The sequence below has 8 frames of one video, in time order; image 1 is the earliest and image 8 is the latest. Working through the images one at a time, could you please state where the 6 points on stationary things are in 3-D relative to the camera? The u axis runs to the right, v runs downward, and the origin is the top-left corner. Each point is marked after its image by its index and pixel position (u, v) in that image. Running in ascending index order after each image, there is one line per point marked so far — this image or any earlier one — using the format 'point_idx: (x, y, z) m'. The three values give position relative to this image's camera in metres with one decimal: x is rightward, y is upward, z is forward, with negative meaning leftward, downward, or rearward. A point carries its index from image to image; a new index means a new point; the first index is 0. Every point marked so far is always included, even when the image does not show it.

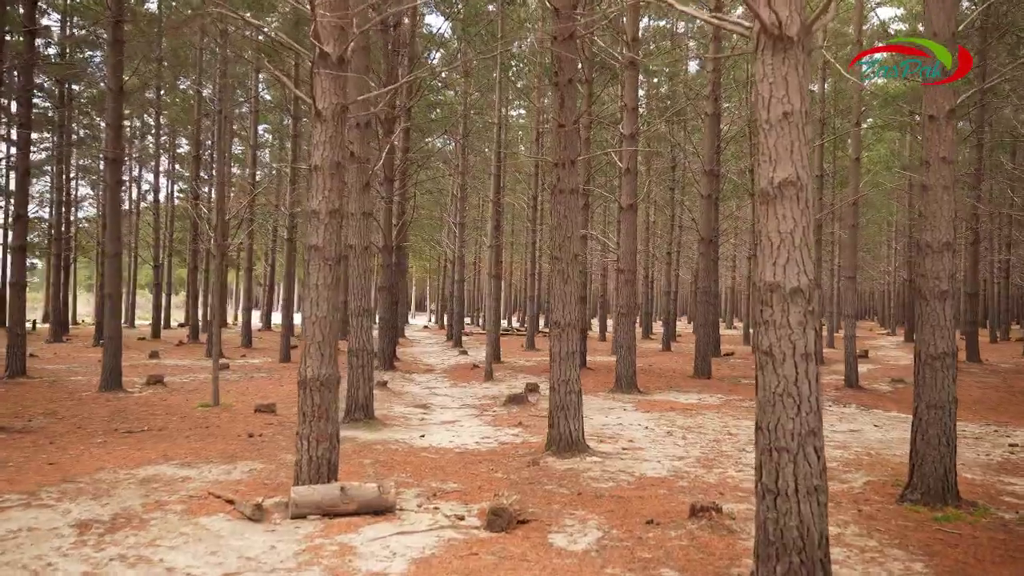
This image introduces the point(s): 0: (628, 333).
0: (+1.4, -0.5, +11.3) m
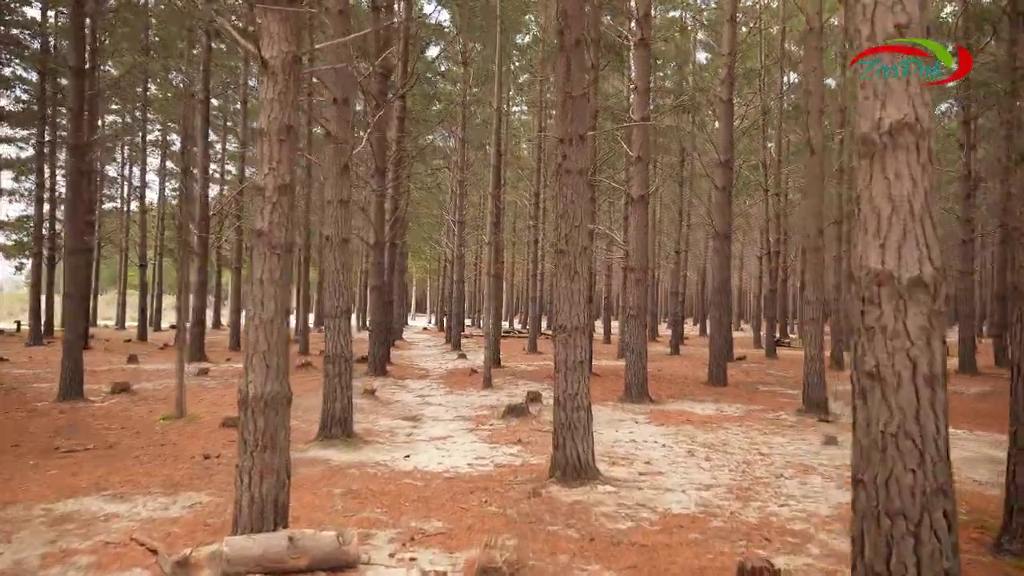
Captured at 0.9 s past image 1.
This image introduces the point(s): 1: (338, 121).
0: (+1.4, -0.5, +10.4) m
1: (-1.3, +1.2, +7.0) m
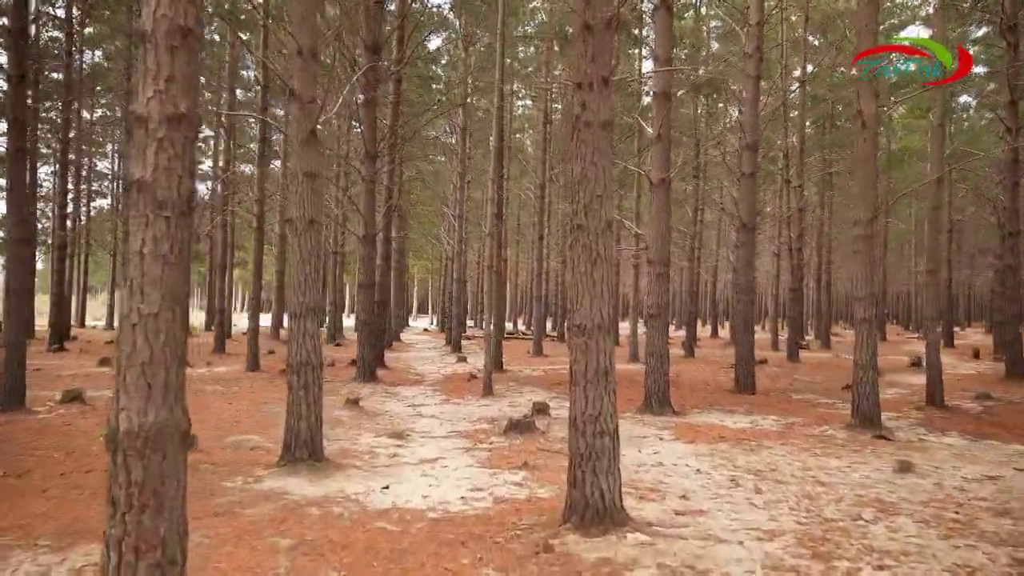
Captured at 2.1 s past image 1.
0: (+1.4, -0.5, +9.1) m
1: (-1.3, +1.3, +5.8) m
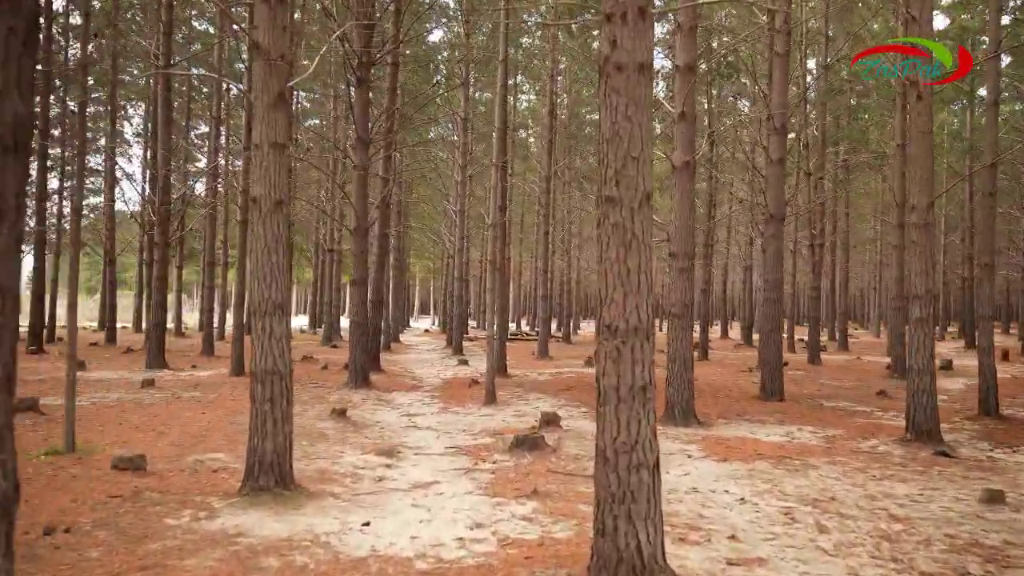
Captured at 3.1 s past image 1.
0: (+1.5, -0.5, +8.1) m
1: (-1.2, +1.3, +4.8) m
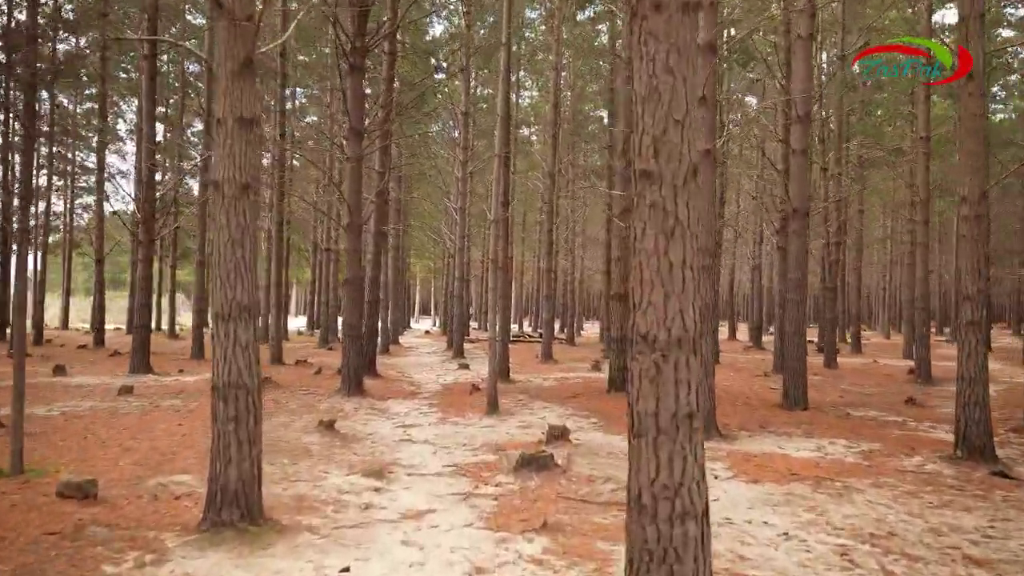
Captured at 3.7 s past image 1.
0: (+1.5, -0.5, +7.4) m
1: (-1.2, +1.3, +4.1) m
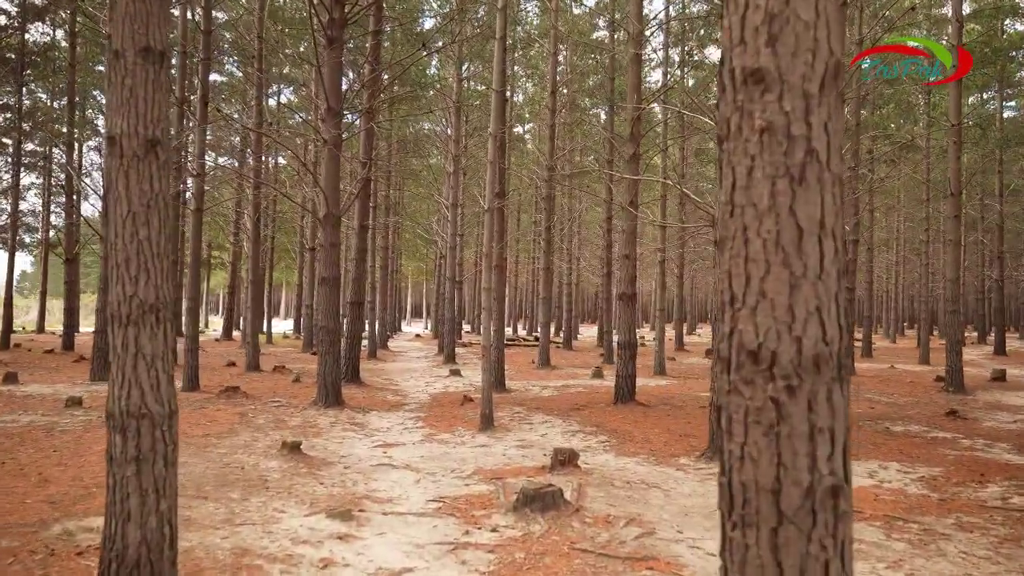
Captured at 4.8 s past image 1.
0: (+1.5, -0.4, +6.4) m
1: (-1.2, +1.3, +3.1) m
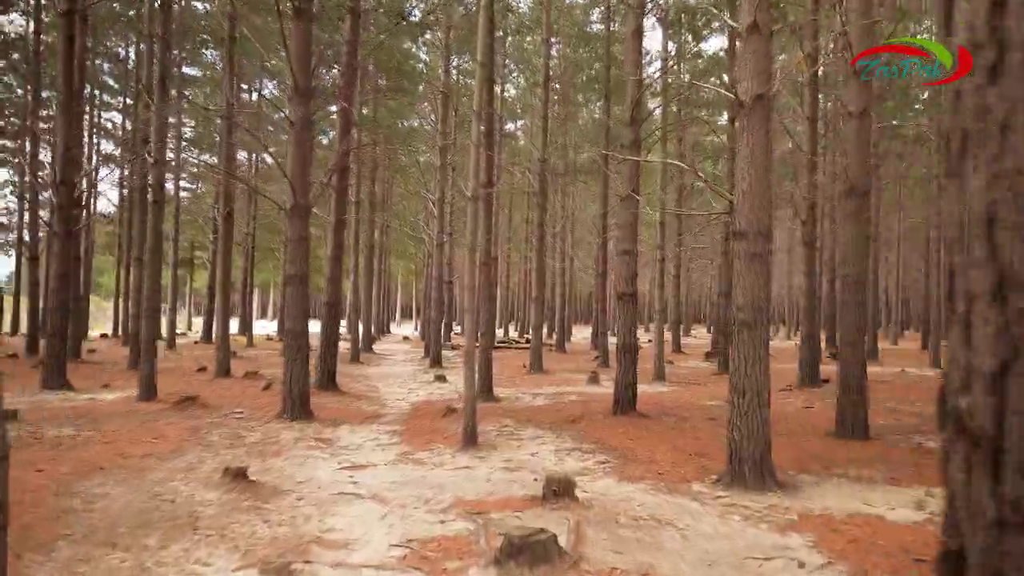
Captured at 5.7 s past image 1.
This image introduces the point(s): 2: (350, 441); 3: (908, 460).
0: (+1.4, -0.4, +5.5) m
1: (-1.2, +1.4, +2.1) m
2: (-1.2, -1.2, +7.4) m
3: (+2.7, -1.2, +6.5) m
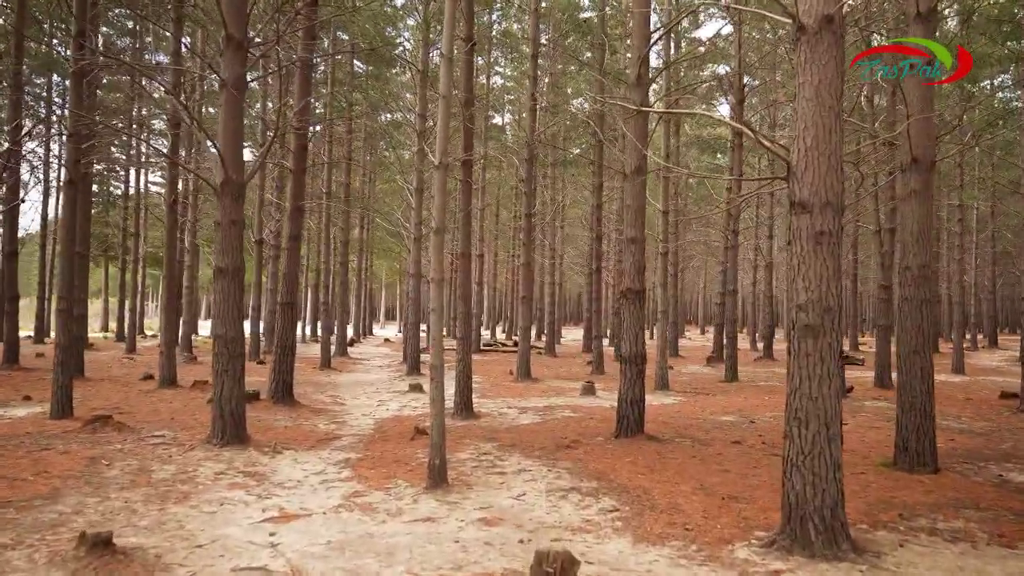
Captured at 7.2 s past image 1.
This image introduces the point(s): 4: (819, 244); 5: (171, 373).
0: (+1.3, -0.4, +4.0) m
1: (-1.3, +1.4, +0.6) m
2: (-1.4, -1.1, +5.8) m
3: (+2.6, -1.1, +5.0) m
4: (+1.3, +0.2, +4.1) m
5: (-4.2, -1.0, +11.7) m
